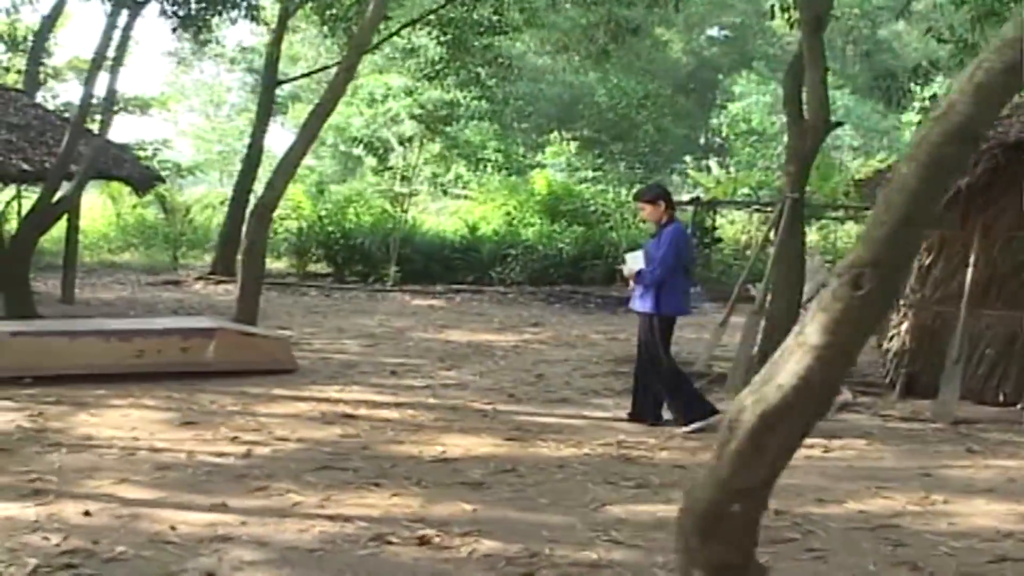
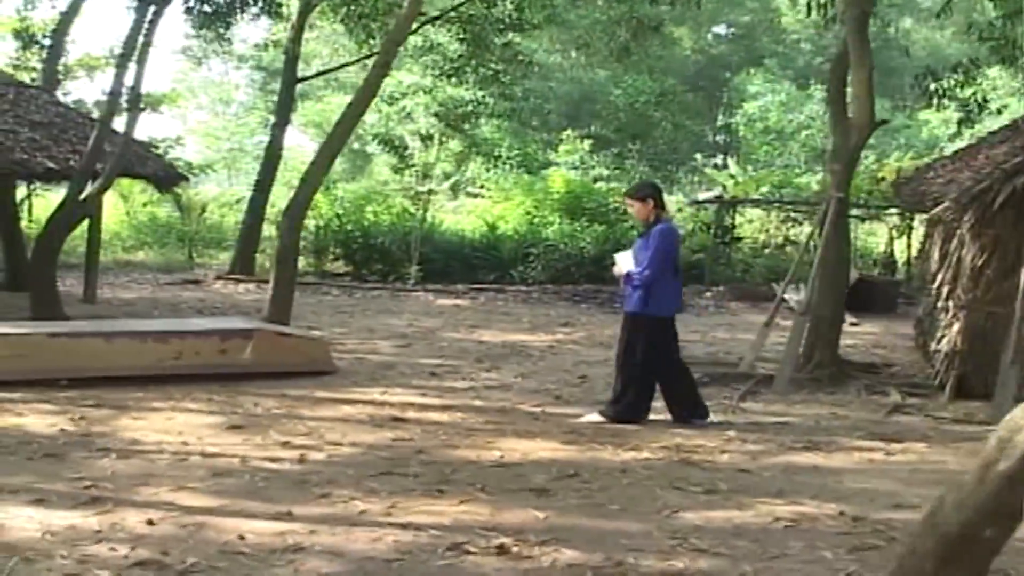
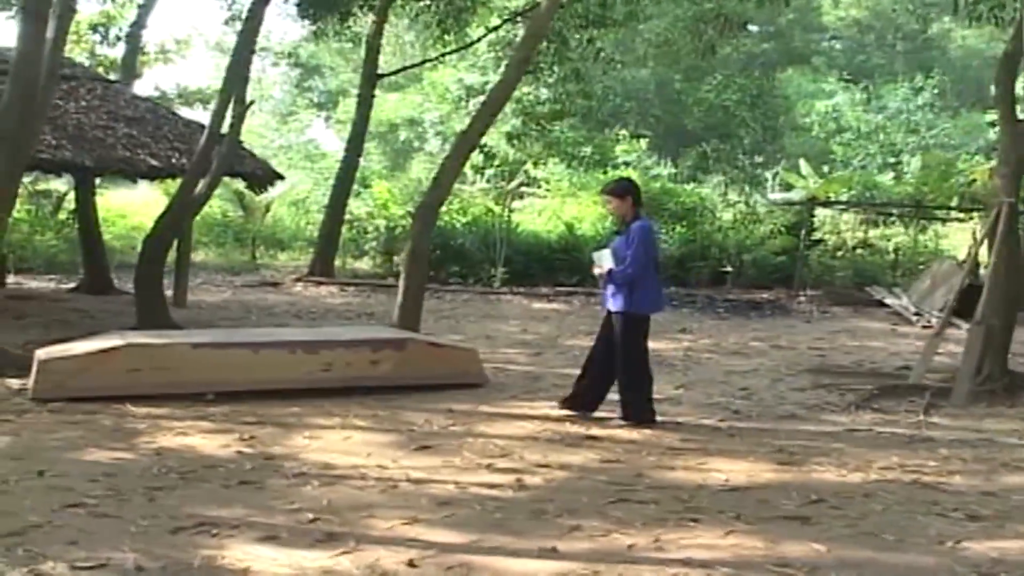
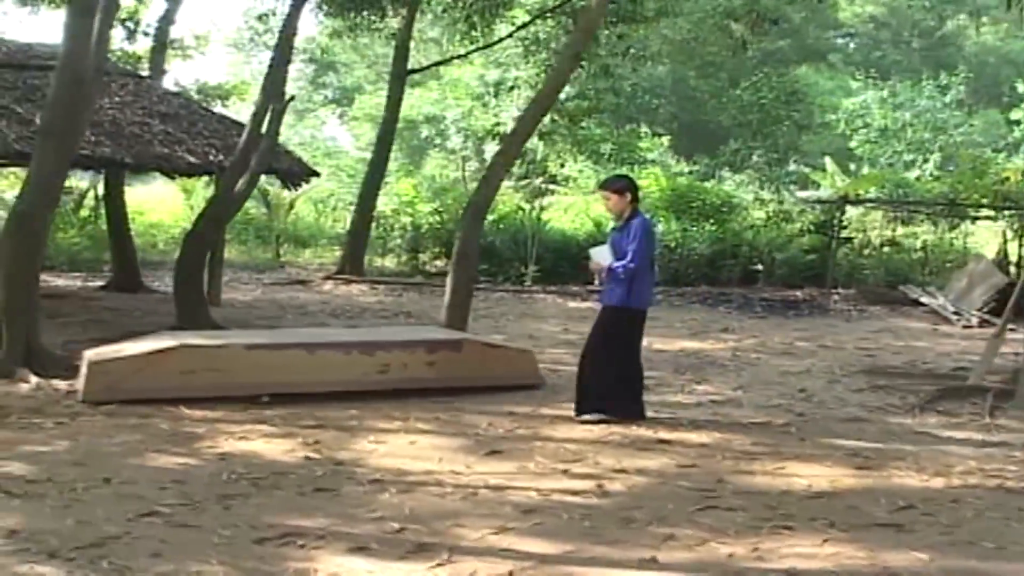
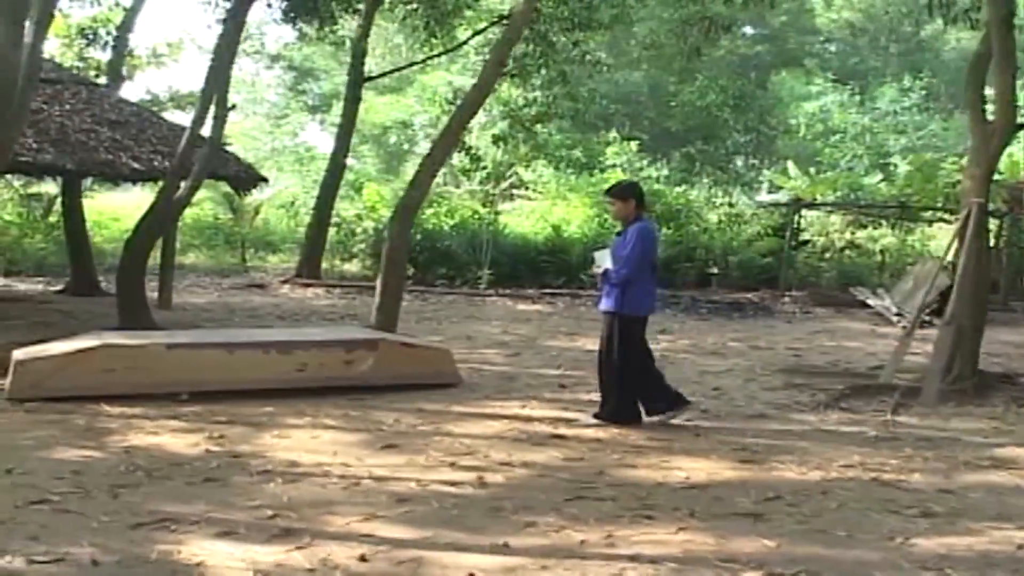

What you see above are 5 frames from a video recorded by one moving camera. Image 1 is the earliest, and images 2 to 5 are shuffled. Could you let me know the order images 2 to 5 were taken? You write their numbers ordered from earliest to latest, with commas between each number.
2, 5, 3, 4
